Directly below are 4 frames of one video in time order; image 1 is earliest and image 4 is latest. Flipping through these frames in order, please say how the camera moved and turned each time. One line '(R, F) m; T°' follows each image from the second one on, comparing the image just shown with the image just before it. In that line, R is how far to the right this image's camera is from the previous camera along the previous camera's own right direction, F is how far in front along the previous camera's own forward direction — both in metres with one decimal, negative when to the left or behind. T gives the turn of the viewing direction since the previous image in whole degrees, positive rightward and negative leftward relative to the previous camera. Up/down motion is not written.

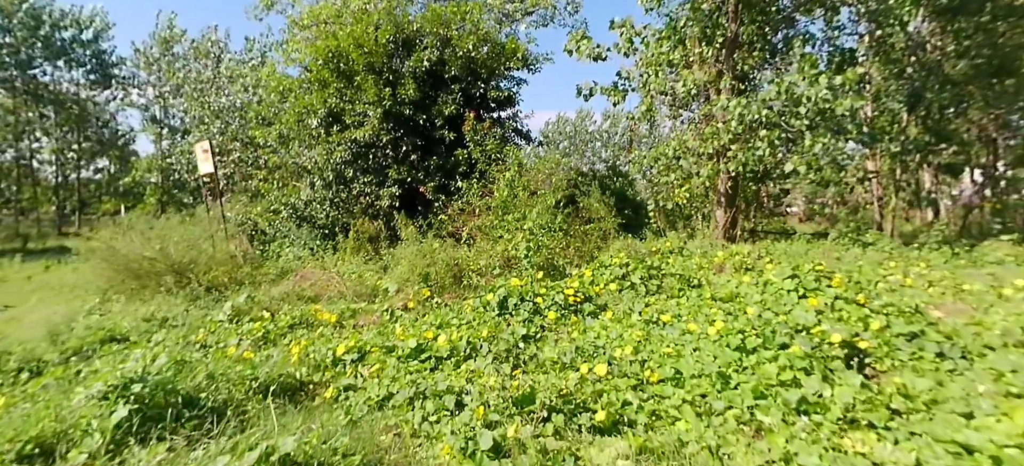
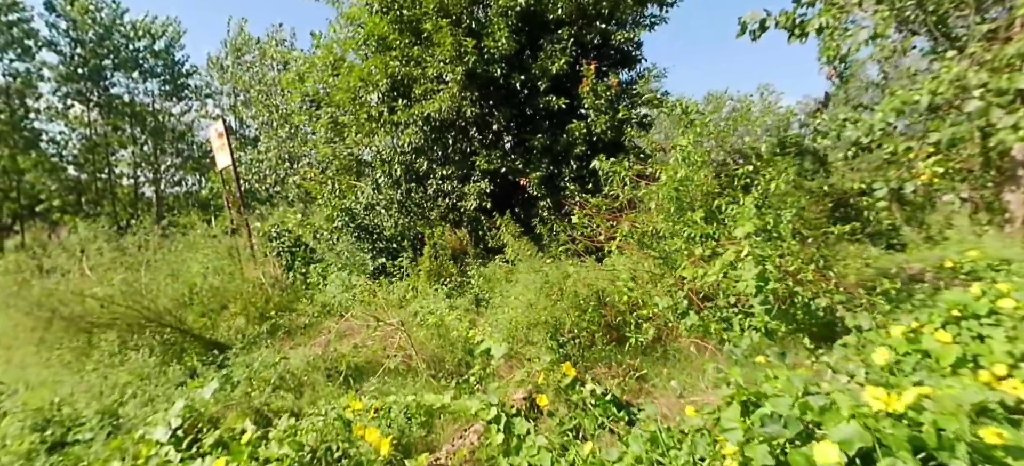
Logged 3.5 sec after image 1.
(-0.8, +2.6) m; -9°
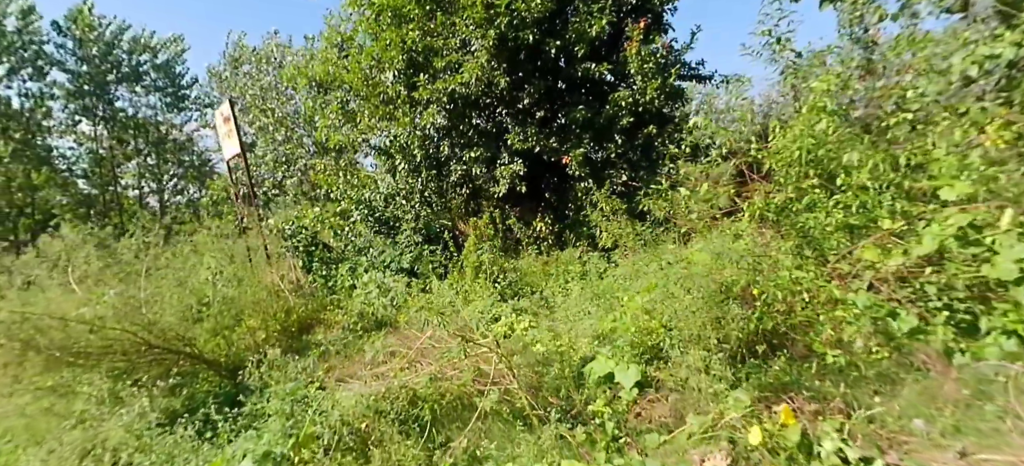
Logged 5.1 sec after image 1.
(-0.6, +0.9) m; 0°
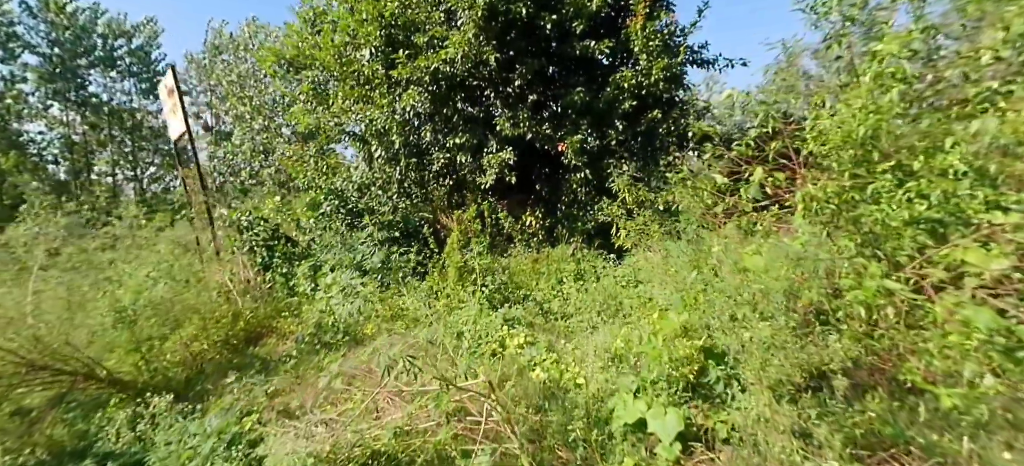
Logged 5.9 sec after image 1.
(-0.1, +0.7) m; +2°
